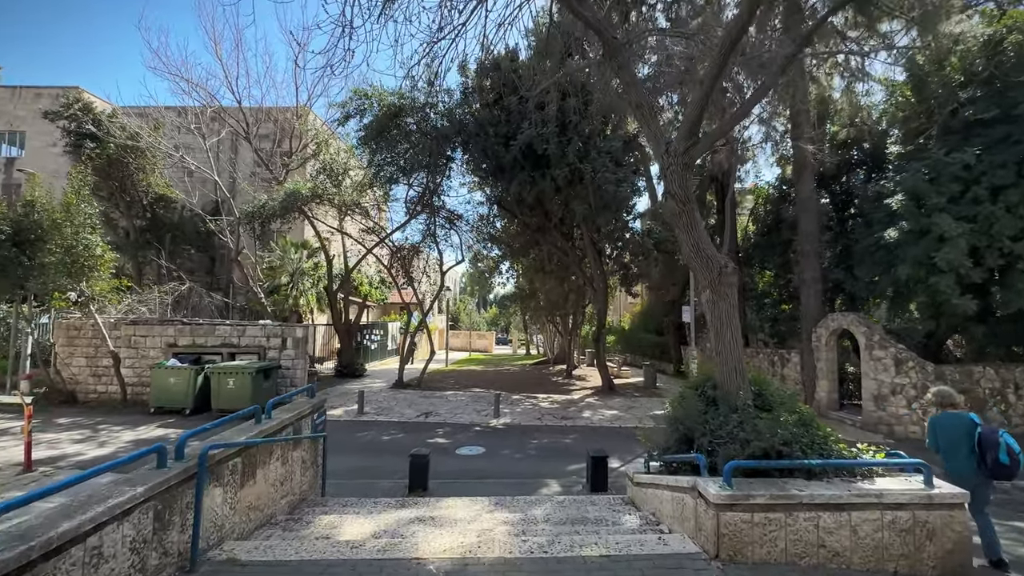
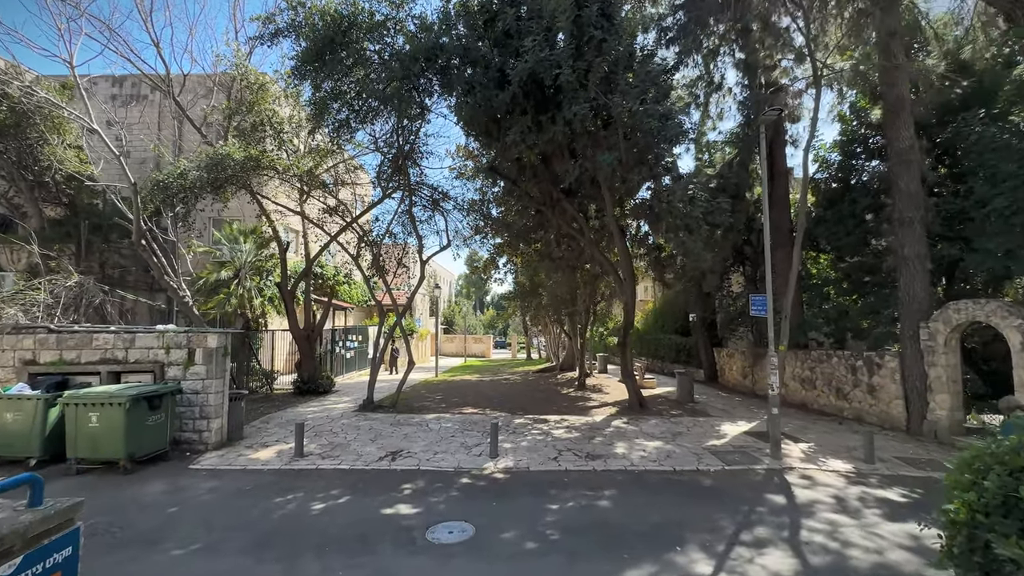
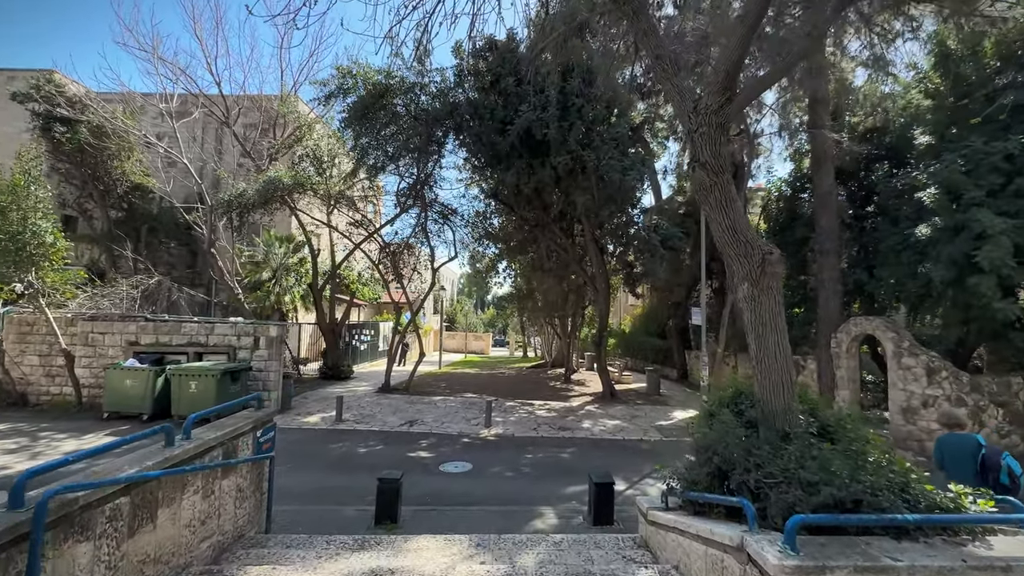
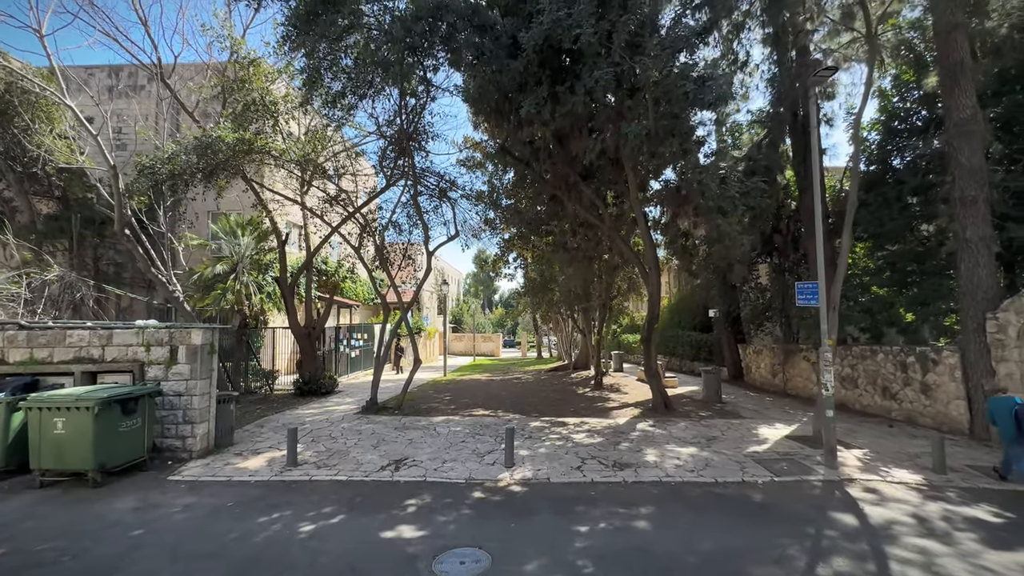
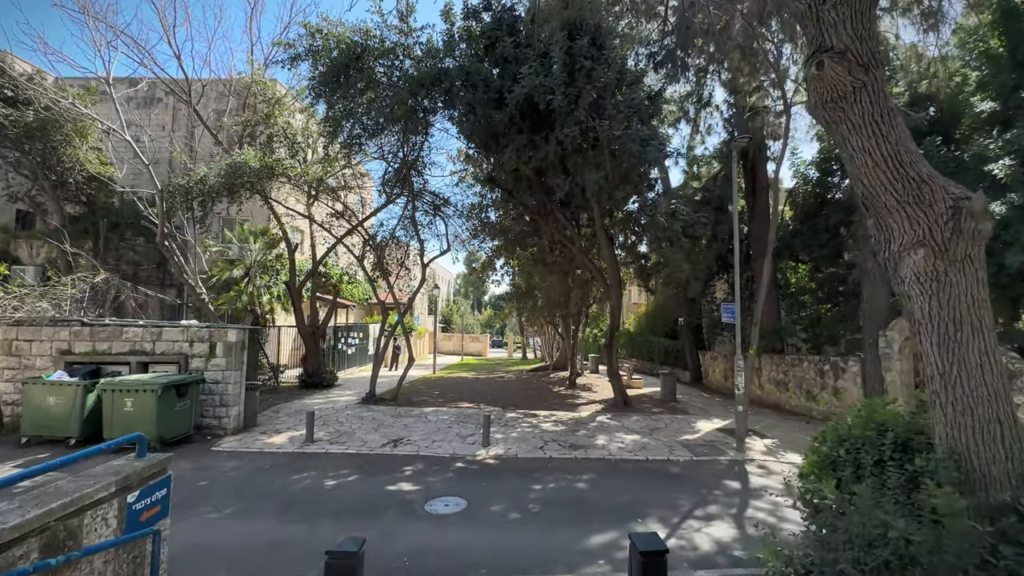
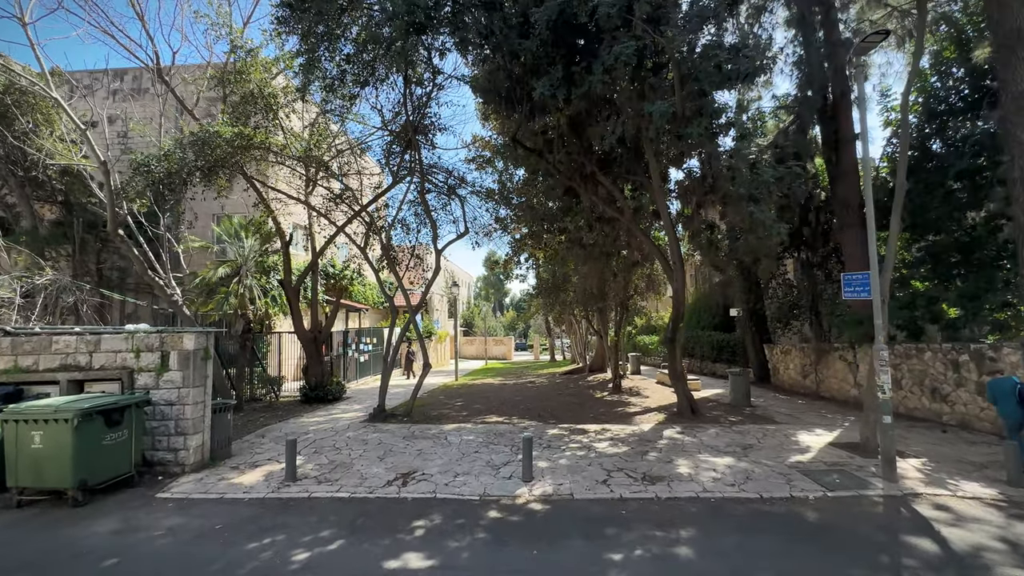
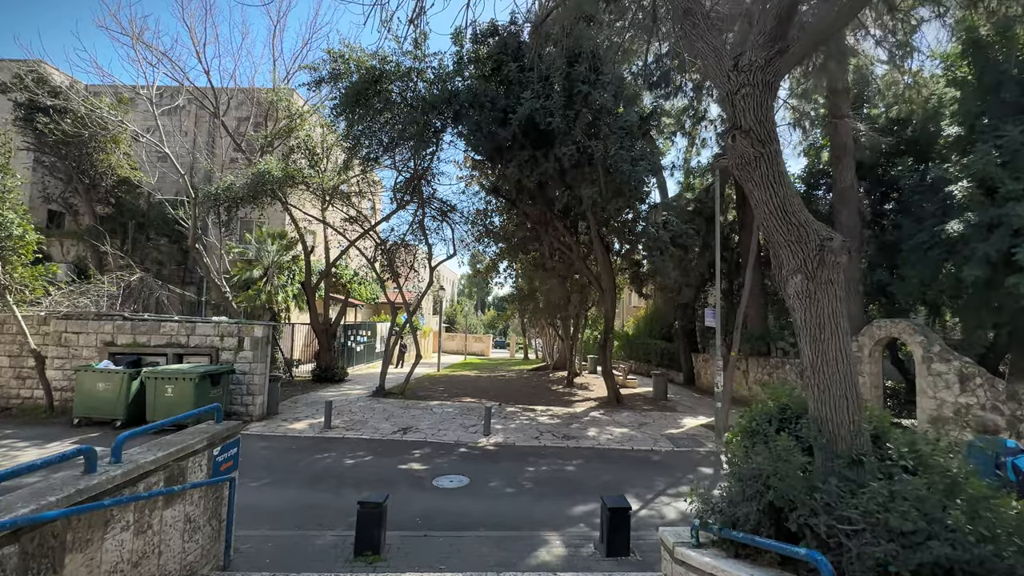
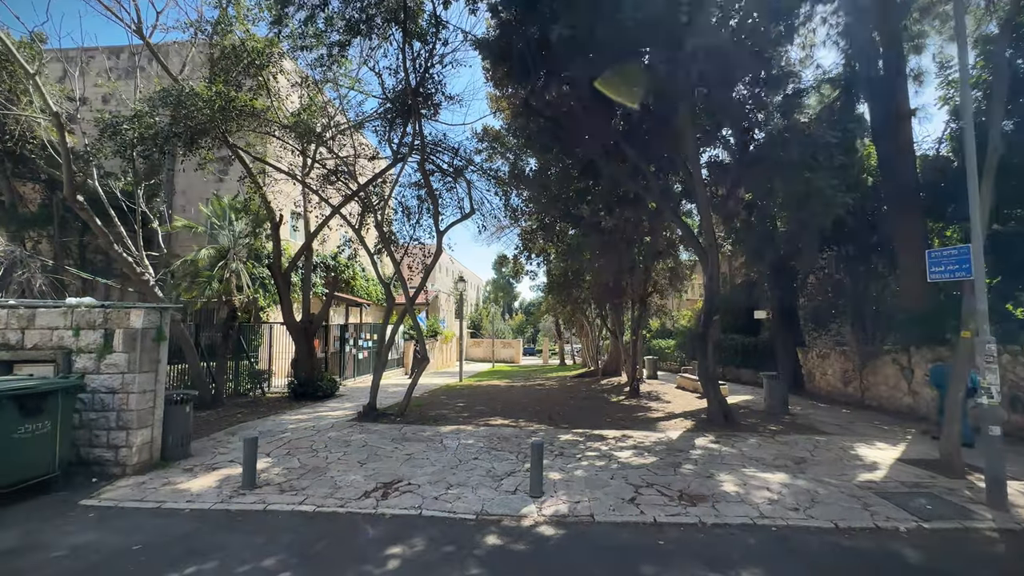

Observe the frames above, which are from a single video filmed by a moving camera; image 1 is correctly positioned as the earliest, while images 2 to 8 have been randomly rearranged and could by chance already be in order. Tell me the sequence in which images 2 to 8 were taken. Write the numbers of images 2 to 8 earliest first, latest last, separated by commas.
3, 7, 5, 2, 4, 6, 8
